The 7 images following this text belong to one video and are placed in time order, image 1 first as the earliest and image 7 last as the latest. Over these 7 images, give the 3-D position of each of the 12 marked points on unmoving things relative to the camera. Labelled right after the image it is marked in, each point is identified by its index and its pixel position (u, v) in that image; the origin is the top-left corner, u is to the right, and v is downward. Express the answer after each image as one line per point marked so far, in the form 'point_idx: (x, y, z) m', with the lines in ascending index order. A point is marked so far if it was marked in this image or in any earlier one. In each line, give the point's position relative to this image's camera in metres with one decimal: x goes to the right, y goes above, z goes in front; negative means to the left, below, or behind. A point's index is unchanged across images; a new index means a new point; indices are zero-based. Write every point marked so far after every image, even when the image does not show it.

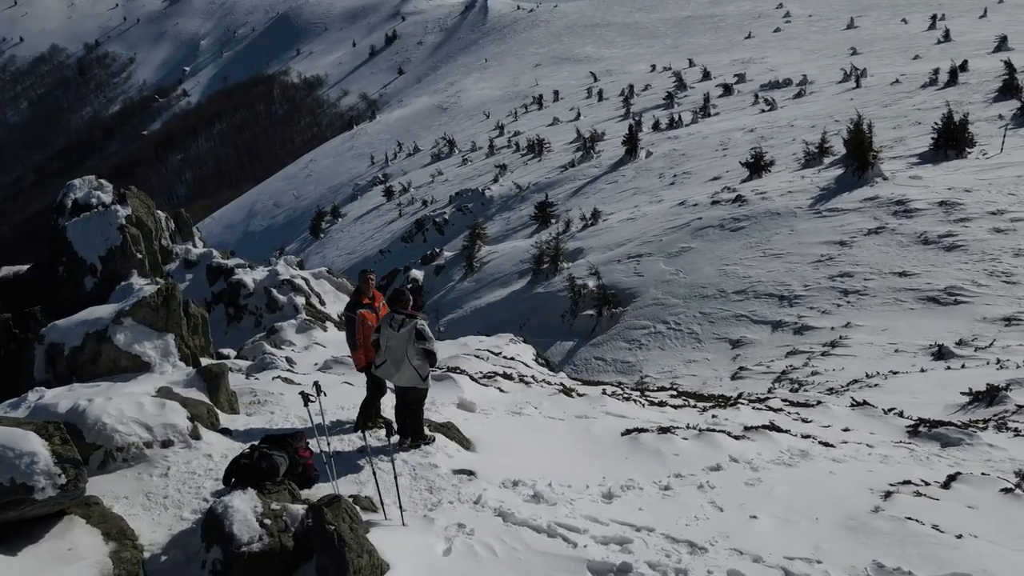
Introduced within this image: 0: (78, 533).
0: (-3.5, -2.0, +5.9) m
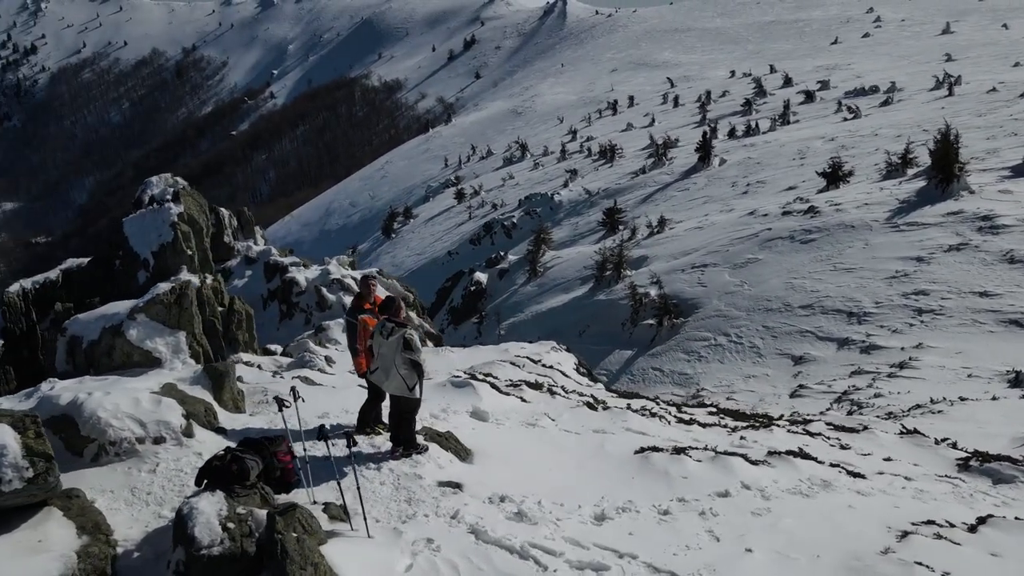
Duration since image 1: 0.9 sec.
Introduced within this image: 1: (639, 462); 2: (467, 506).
0: (-3.8, -2.0, +6.1) m
1: (+1.7, -2.4, +10.0) m
2: (-0.5, -2.1, +7.2) m
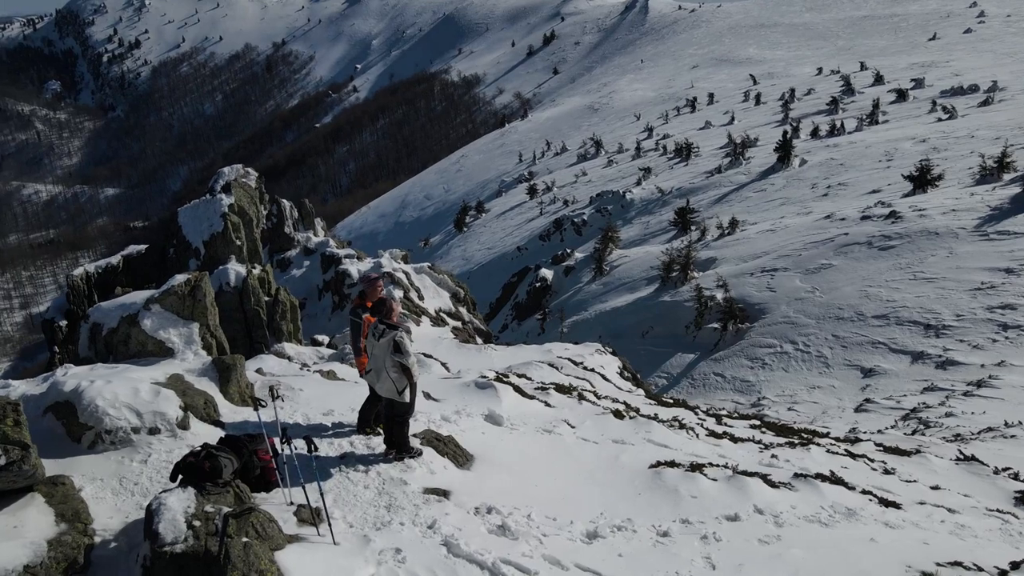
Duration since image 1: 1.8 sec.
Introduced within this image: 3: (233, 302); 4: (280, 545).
0: (-4.1, -1.9, +6.2) m
1: (+1.8, -2.5, +9.6) m
2: (-0.6, -2.2, +7.0) m
3: (-6.9, -0.3, +18.0) m
4: (-1.8, -2.0, +5.7) m
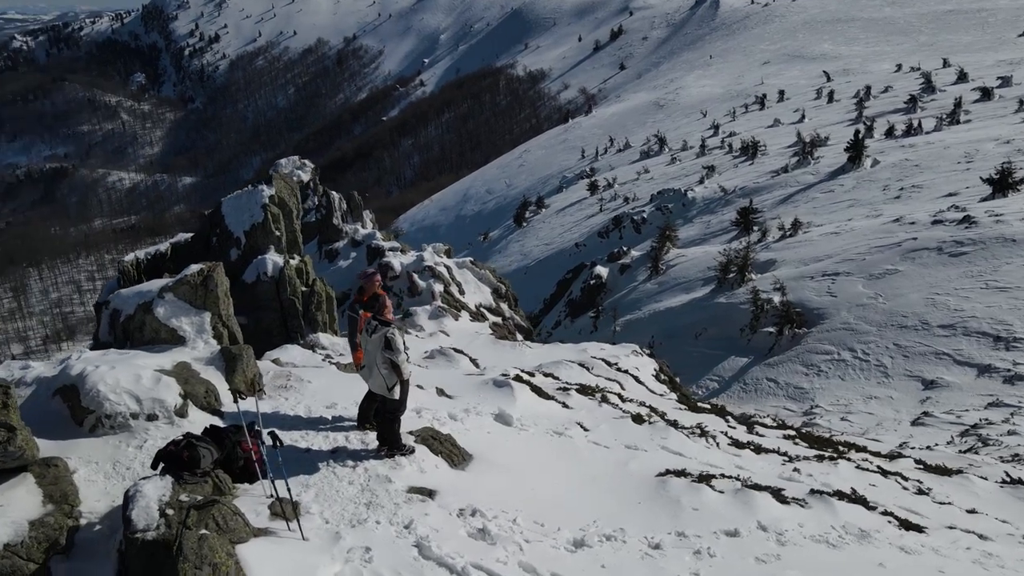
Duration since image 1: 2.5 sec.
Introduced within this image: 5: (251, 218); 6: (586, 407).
0: (-4.3, -1.8, +6.4) m
1: (+1.8, -2.5, +9.3) m
2: (-0.8, -2.2, +6.9) m
3: (-6.1, -0.1, +18.4) m
4: (-2.1, -2.0, +5.7) m
5: (-7.0, +1.9, +19.5) m
6: (+1.3, -2.1, +13.1) m
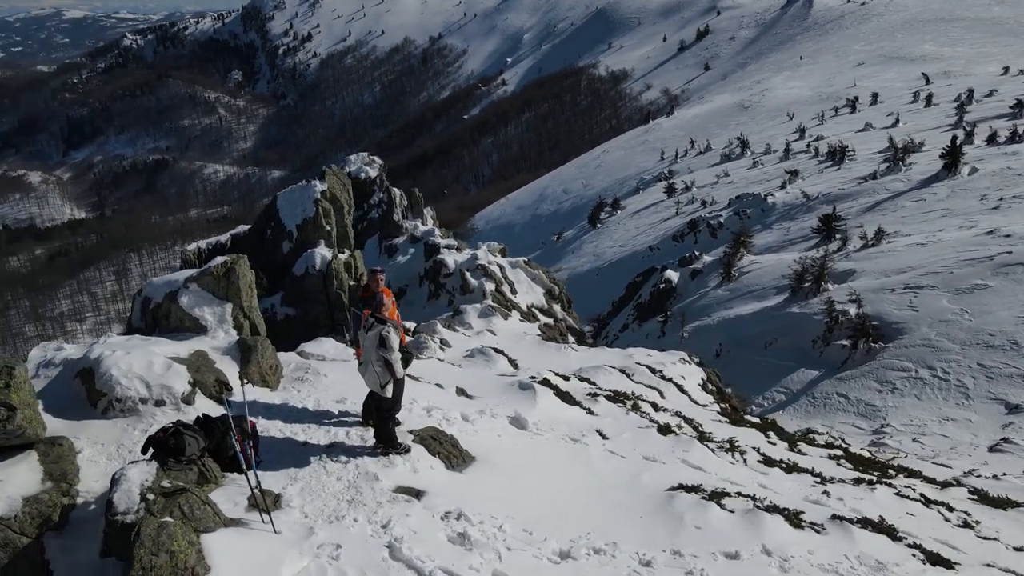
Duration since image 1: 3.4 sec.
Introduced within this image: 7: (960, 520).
0: (-4.5, -1.7, +6.8) m
1: (+1.8, -2.6, +9.0) m
2: (-1.0, -2.2, +6.9) m
3: (-5.0, +0.1, +18.8) m
4: (-2.4, -1.9, +5.8) m
5: (-5.7, +2.1, +20.1) m
6: (+1.7, -2.2, +12.9) m
7: (+6.9, -3.6, +11.4) m
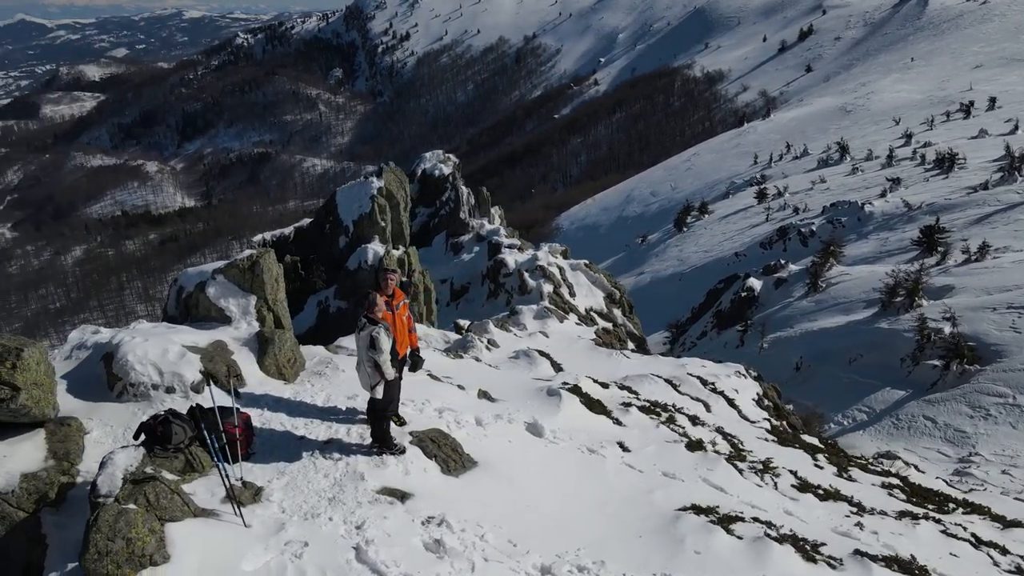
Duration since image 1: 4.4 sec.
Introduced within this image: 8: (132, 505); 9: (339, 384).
0: (-4.7, -1.5, +7.1) m
1: (+1.8, -2.7, +8.7) m
2: (-1.2, -2.2, +6.9) m
3: (-3.8, +0.2, +19.2) m
4: (-2.7, -1.9, +6.0) m
5: (-4.2, +2.2, +20.5) m
6: (+2.2, -2.4, +12.5) m
7: (+7.1, -3.9, +10.4) m
8: (-2.9, -1.6, +5.7) m
9: (-2.3, -1.3, +9.8) m
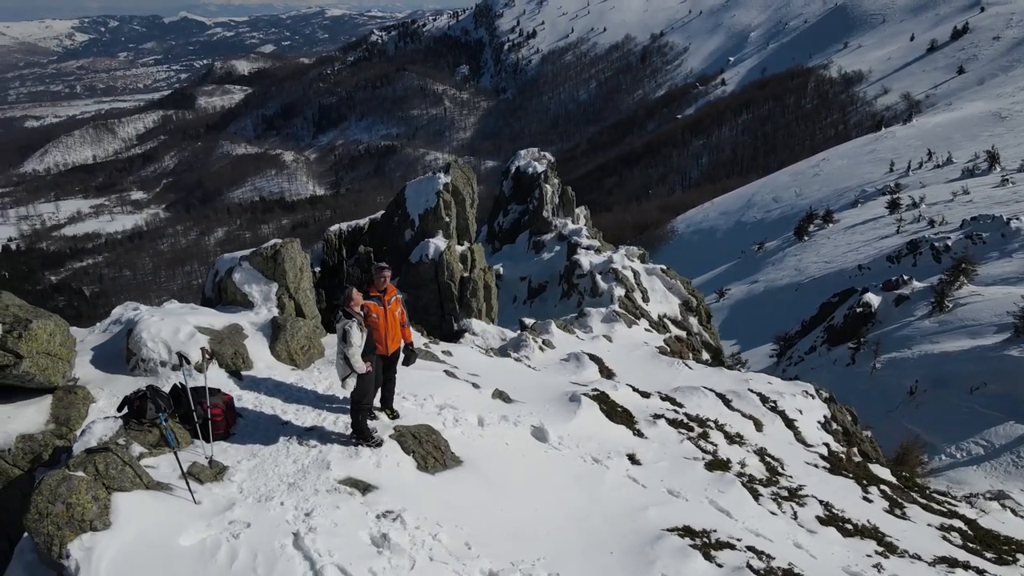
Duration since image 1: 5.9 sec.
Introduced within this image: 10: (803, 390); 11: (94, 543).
0: (-5.1, -1.3, +7.8) m
1: (+1.5, -2.9, +8.3) m
2: (-1.7, -2.1, +7.0) m
3: (-2.2, +0.4, +19.6) m
4: (-3.3, -1.7, +6.4) m
5: (-2.4, +2.4, +20.9) m
6: (+2.5, -2.5, +12.1) m
7: (+6.9, -4.3, +9.3) m
8: (-3.6, -1.5, +6.1) m
9: (-2.3, -1.2, +10.0) m
10: (+7.5, -2.7, +19.4) m
11: (-3.3, -2.0, +5.8) m
